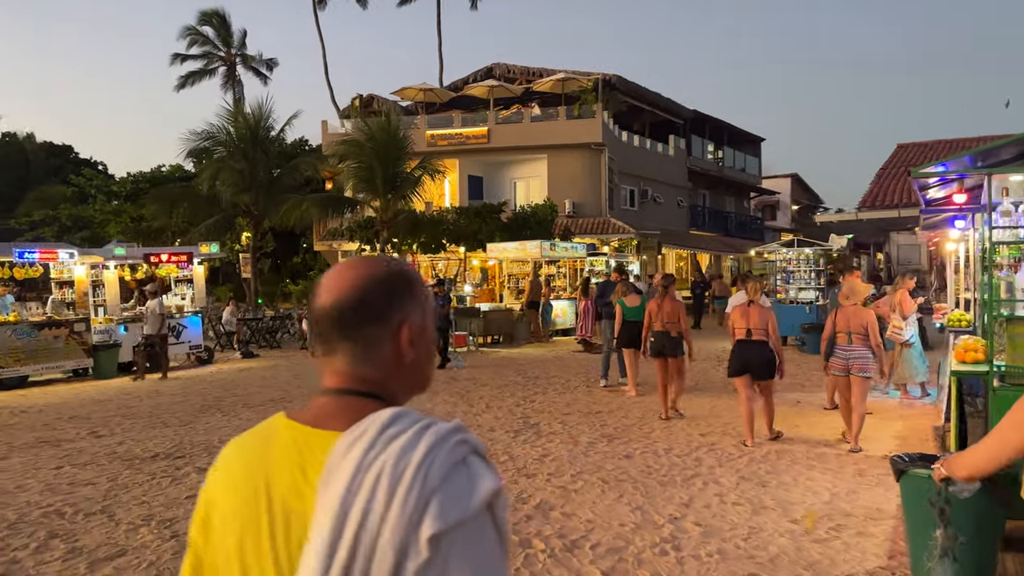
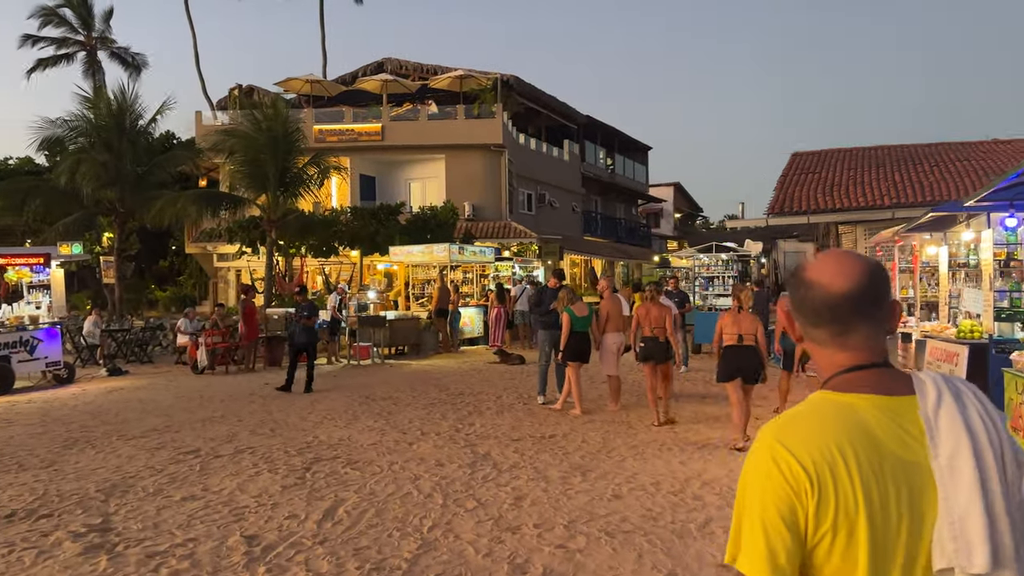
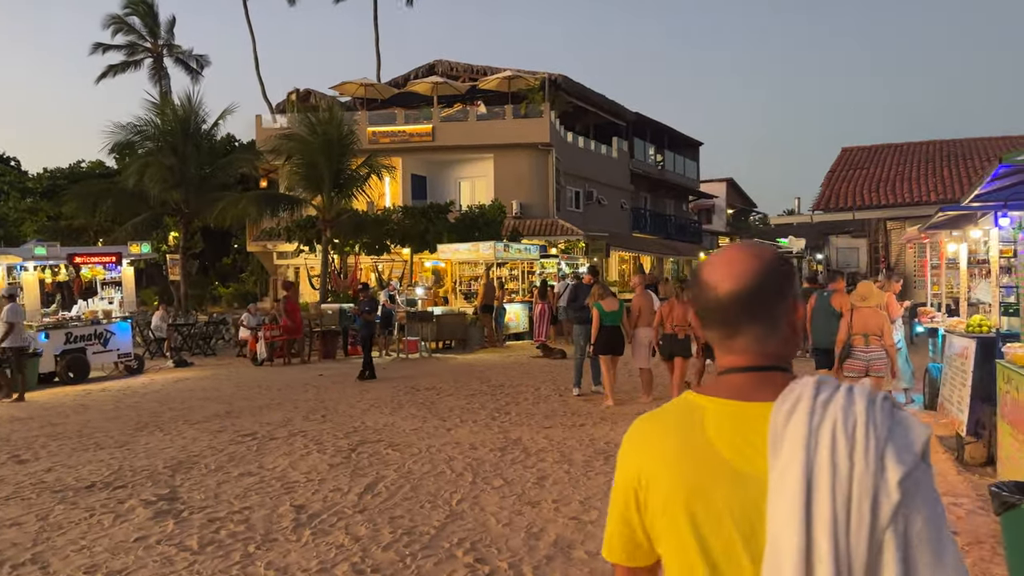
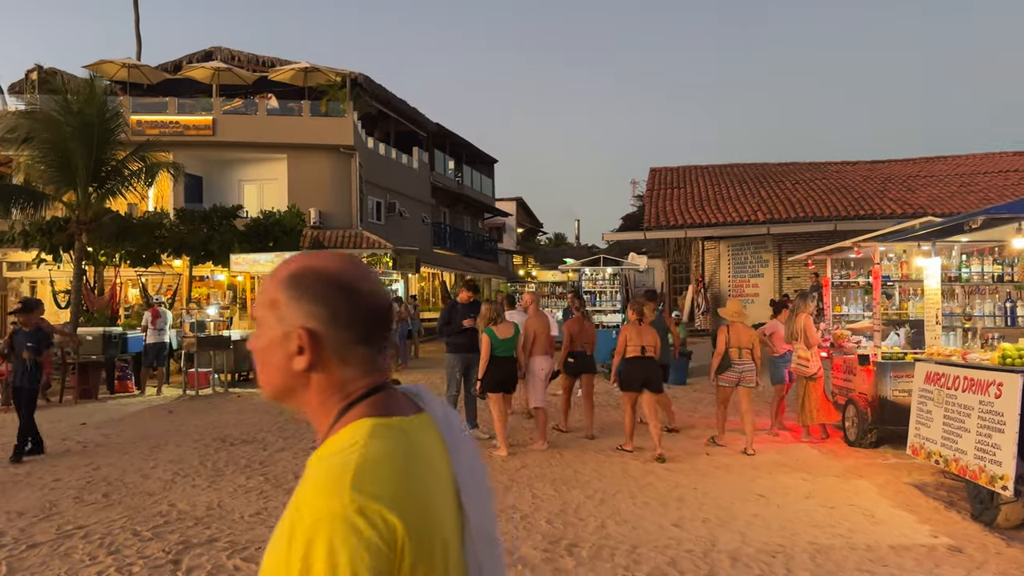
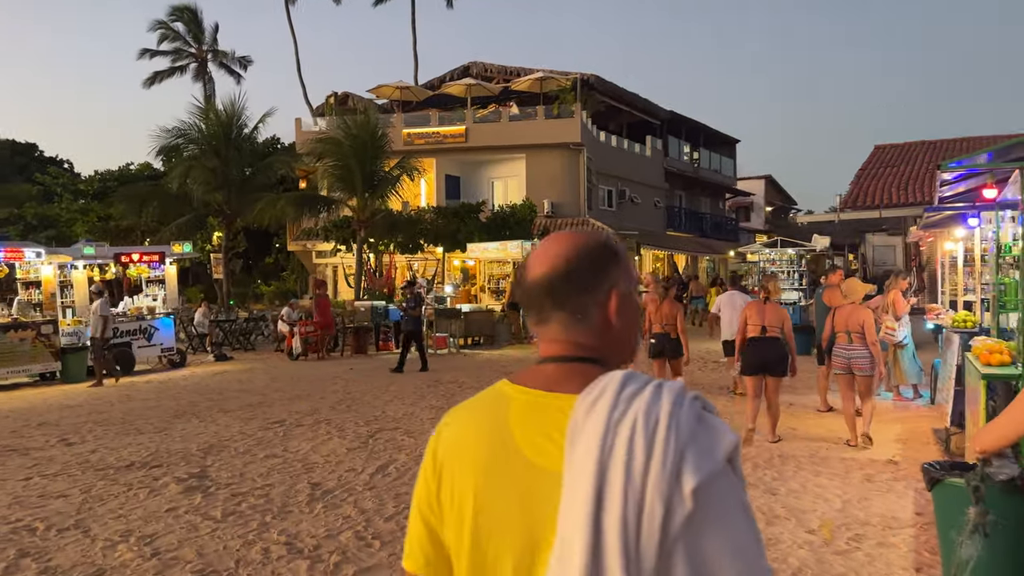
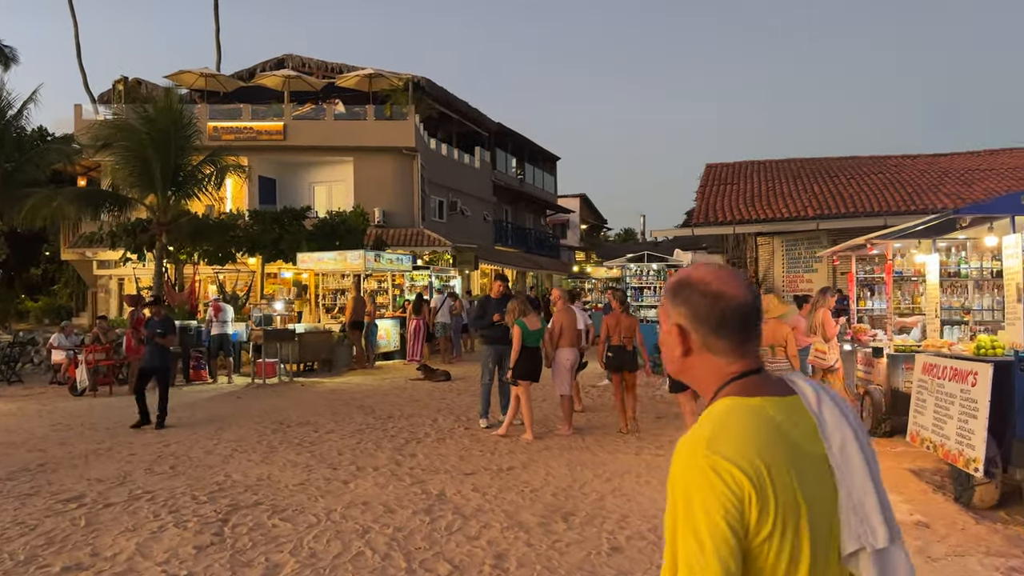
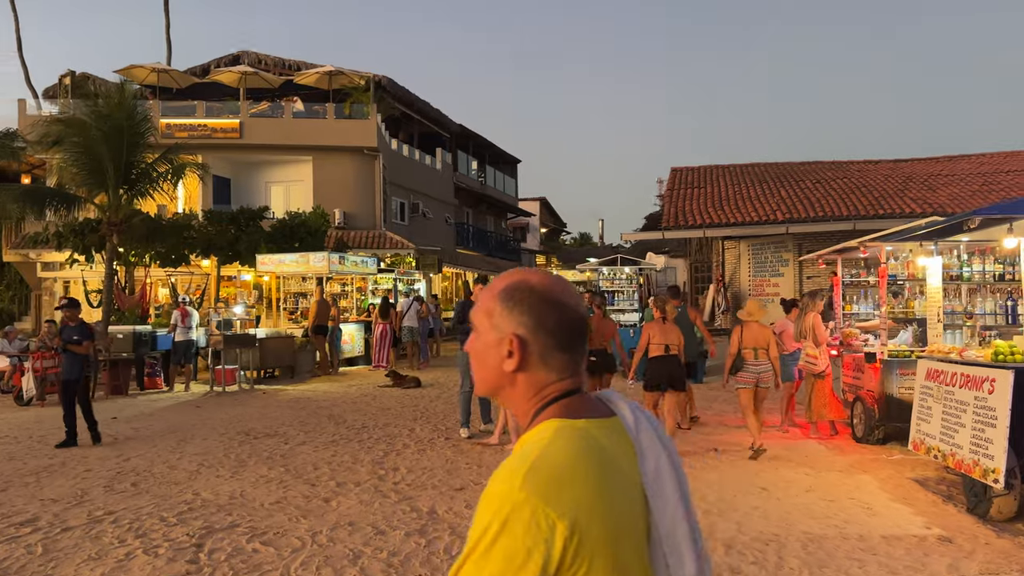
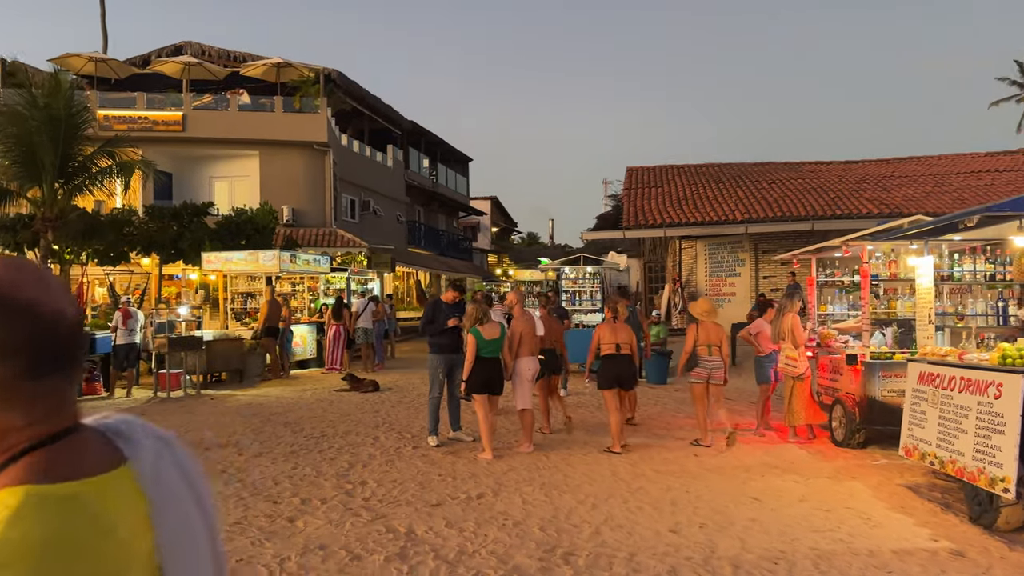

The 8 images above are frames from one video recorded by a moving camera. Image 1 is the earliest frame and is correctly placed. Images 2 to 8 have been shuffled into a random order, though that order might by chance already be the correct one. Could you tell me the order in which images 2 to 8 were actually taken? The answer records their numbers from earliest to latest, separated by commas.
5, 3, 2, 6, 7, 4, 8
